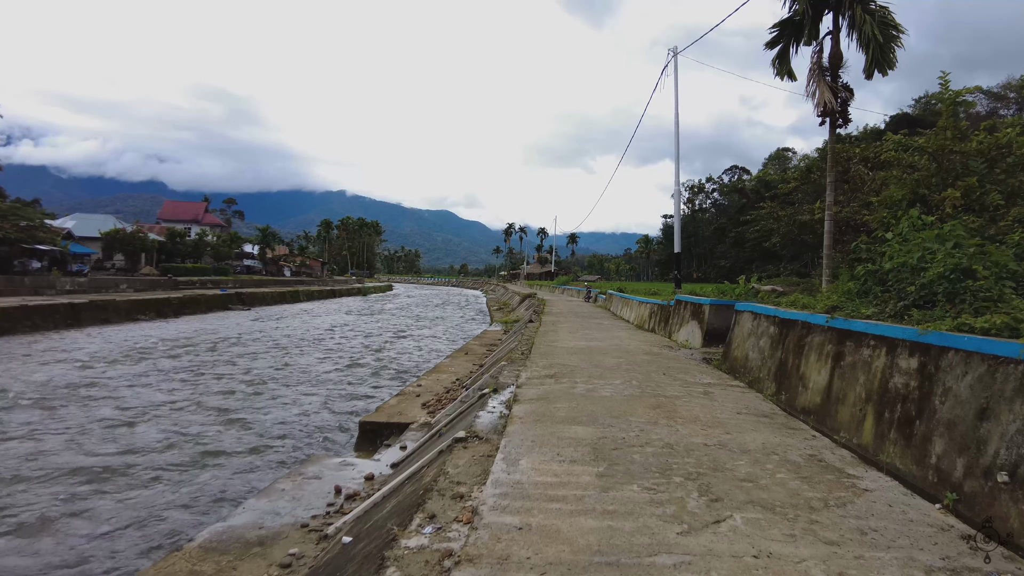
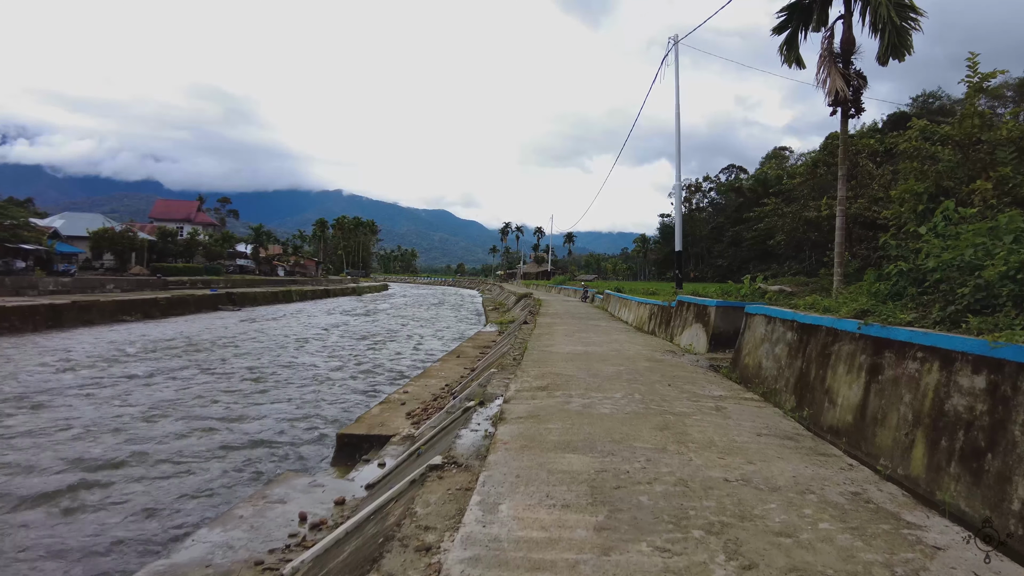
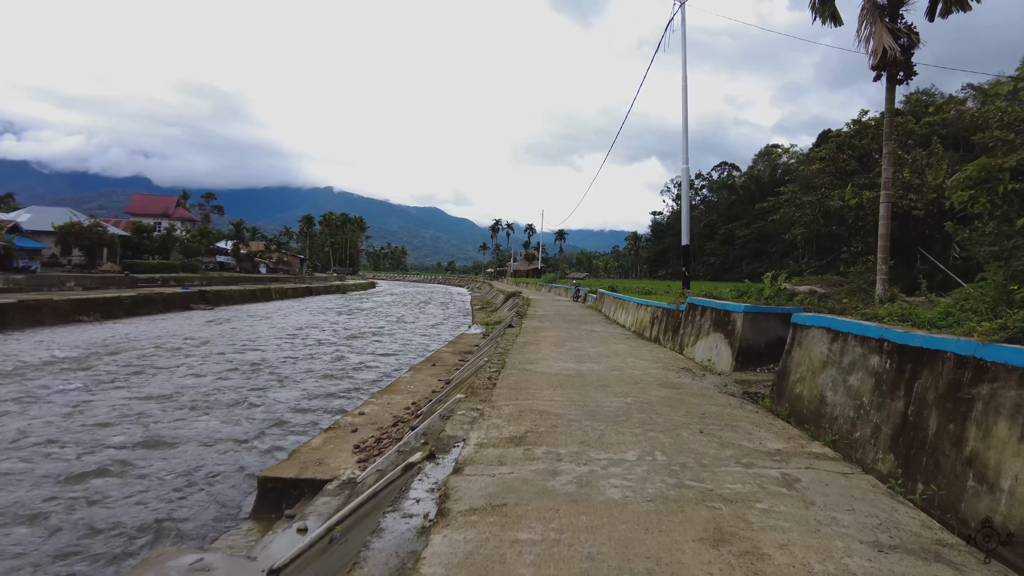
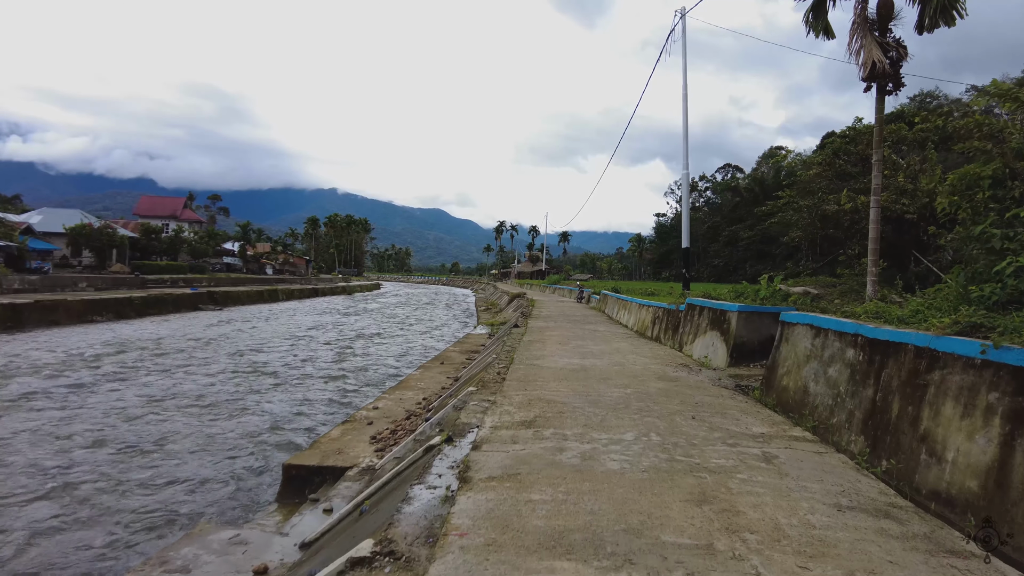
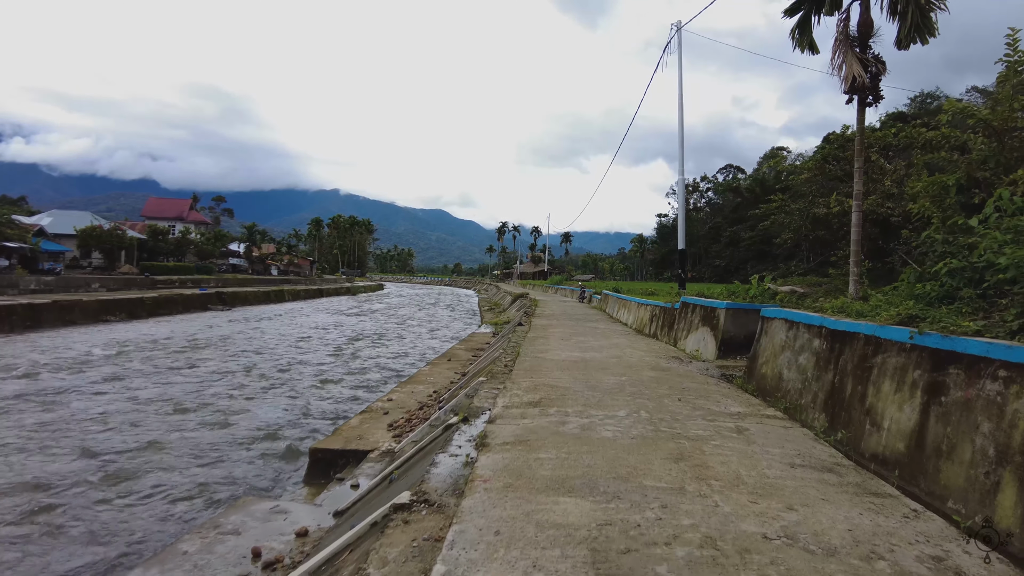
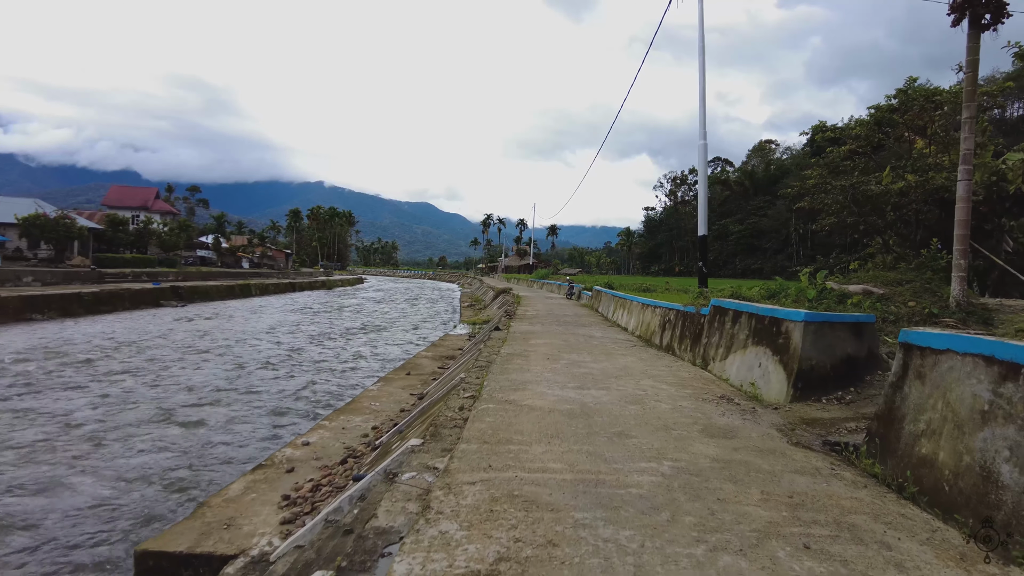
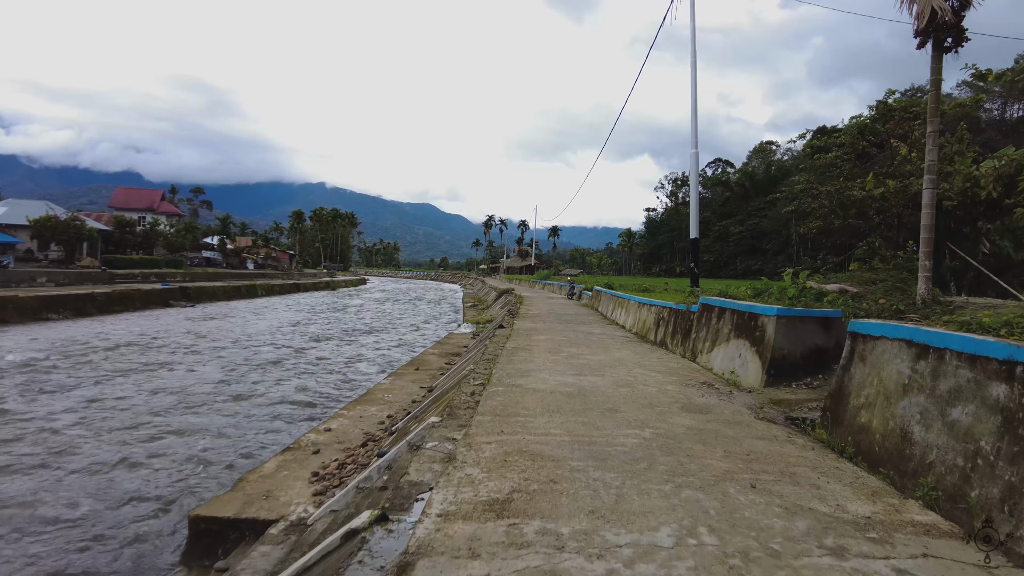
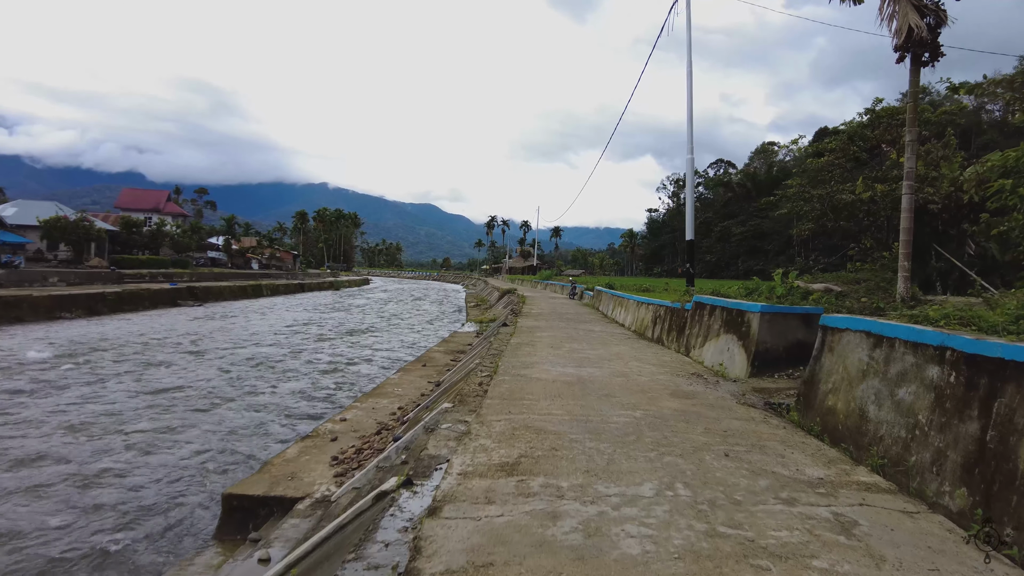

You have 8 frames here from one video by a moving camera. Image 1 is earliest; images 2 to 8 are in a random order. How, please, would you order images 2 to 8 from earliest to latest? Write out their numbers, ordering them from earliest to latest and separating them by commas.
2, 5, 4, 3, 8, 7, 6
